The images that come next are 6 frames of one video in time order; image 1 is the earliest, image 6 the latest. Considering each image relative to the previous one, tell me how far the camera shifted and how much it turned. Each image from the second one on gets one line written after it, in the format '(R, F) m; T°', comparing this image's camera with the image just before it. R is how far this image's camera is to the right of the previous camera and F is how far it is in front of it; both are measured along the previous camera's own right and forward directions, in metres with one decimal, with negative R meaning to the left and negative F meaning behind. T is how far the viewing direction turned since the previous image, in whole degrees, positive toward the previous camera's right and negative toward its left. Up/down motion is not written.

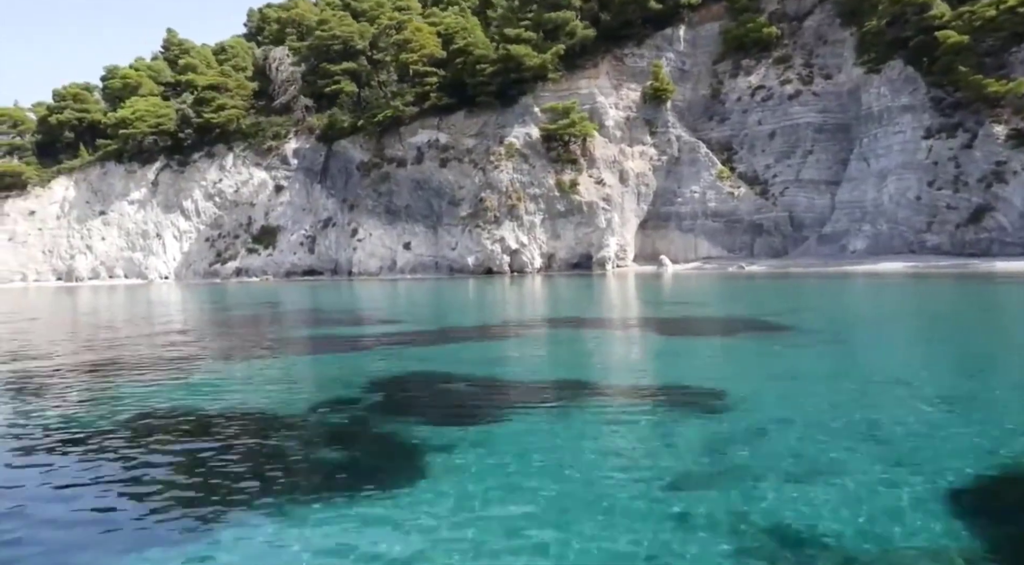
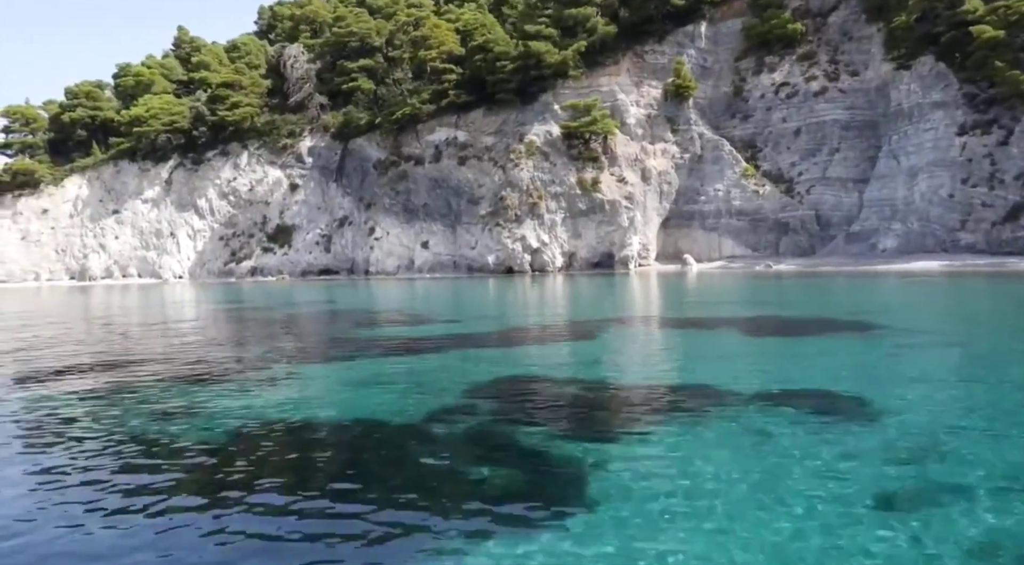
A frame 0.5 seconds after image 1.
(-1.0, +0.5) m; 0°
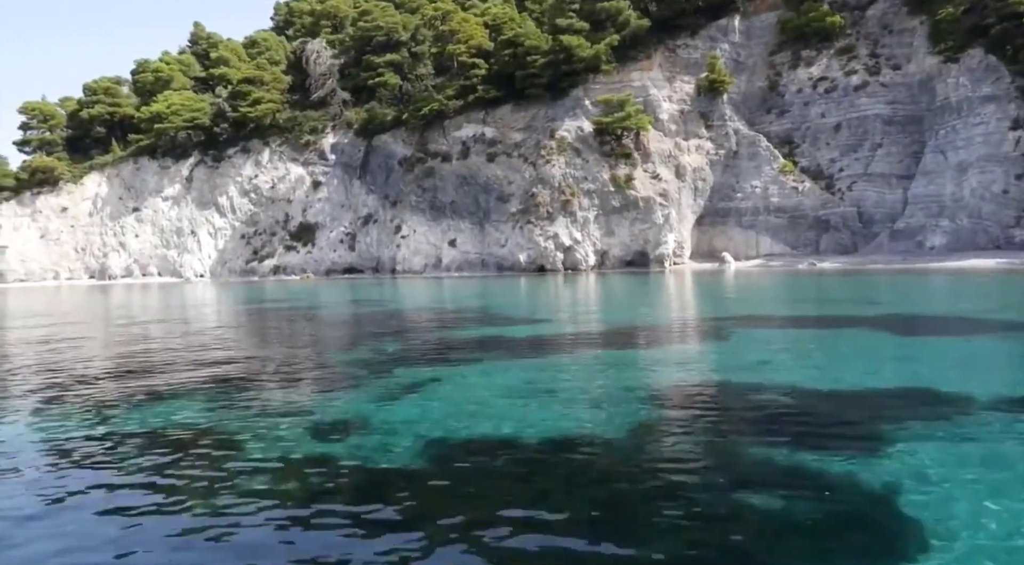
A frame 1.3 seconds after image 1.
(-1.5, +0.8) m; 0°
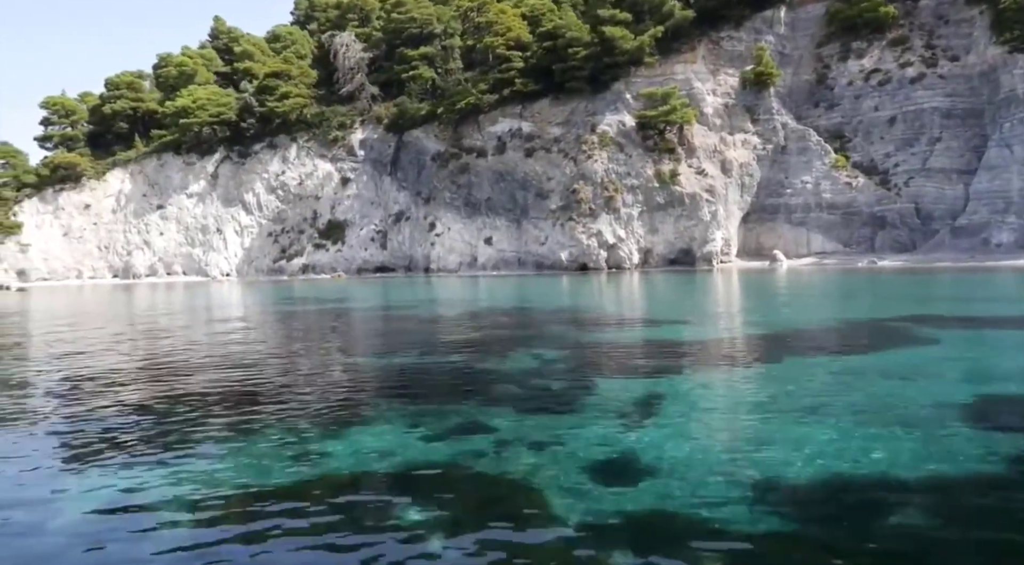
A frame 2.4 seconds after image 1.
(-1.9, +1.2) m; 0°
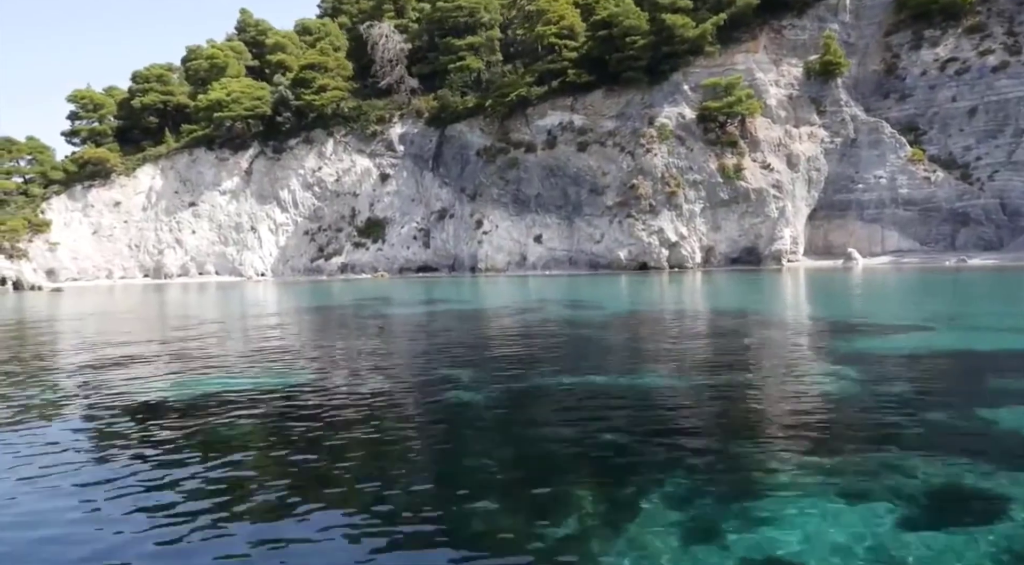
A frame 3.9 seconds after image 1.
(-2.4, +1.8) m; 0°
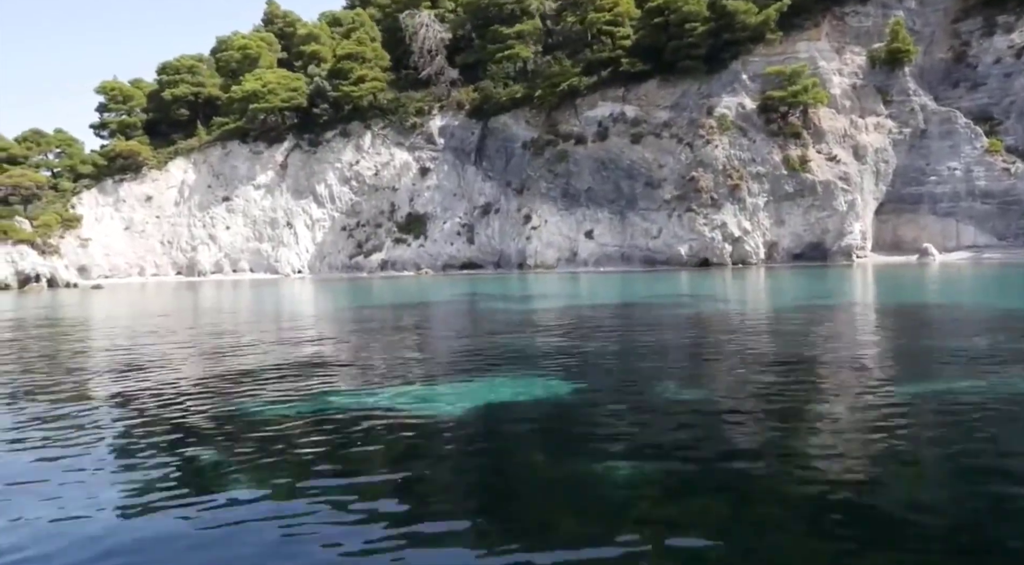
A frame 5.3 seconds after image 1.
(-2.4, +1.5) m; 0°
